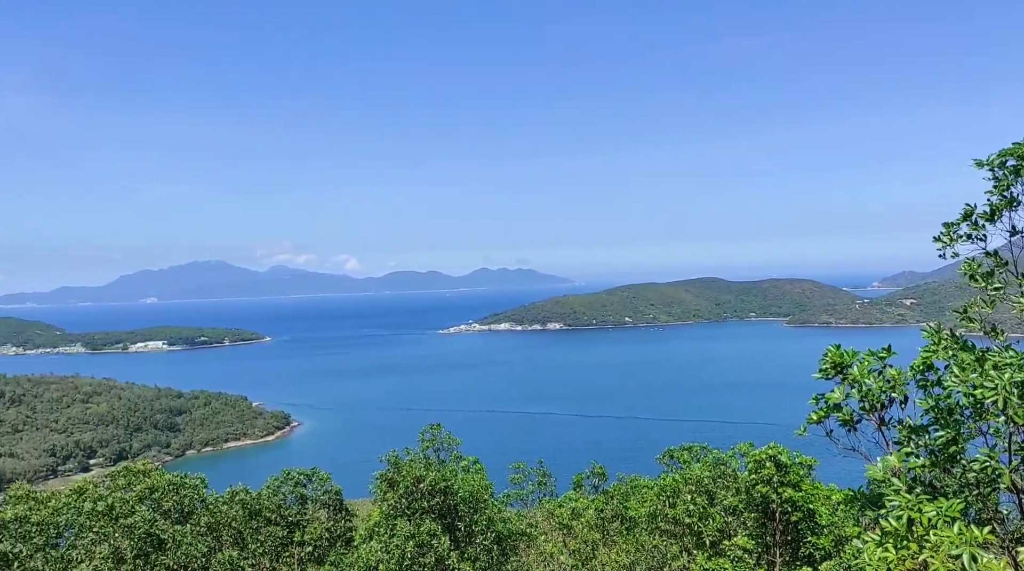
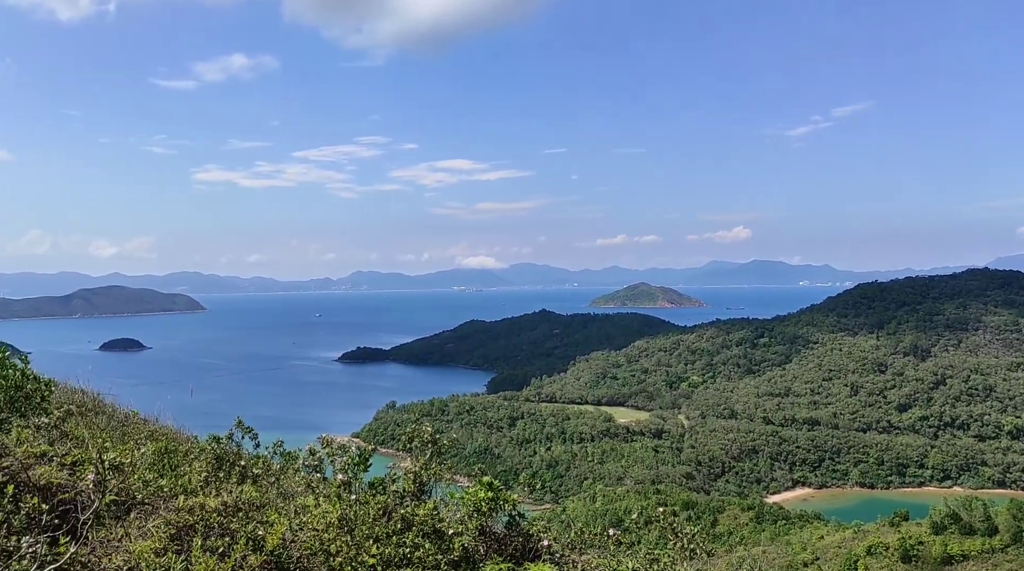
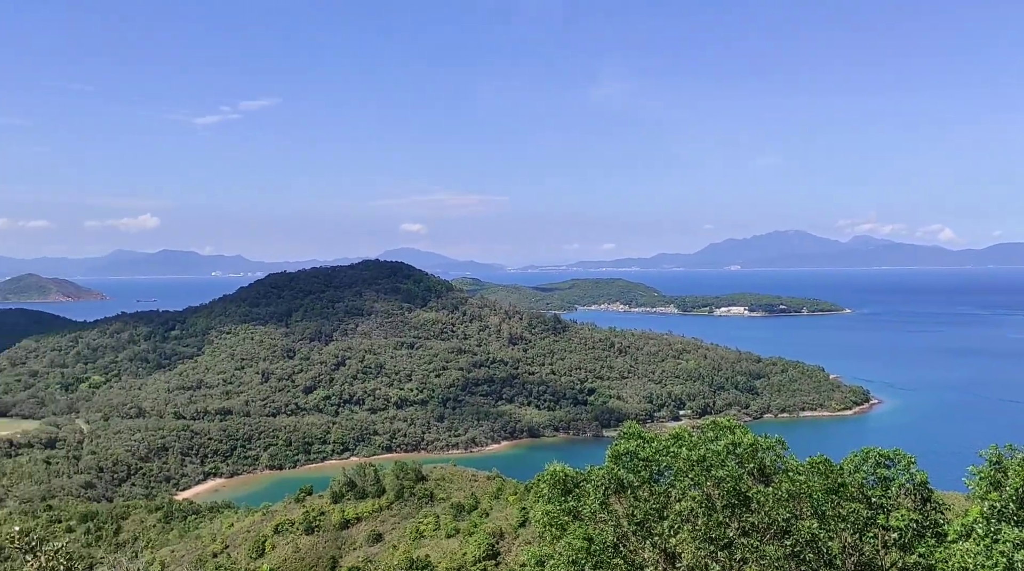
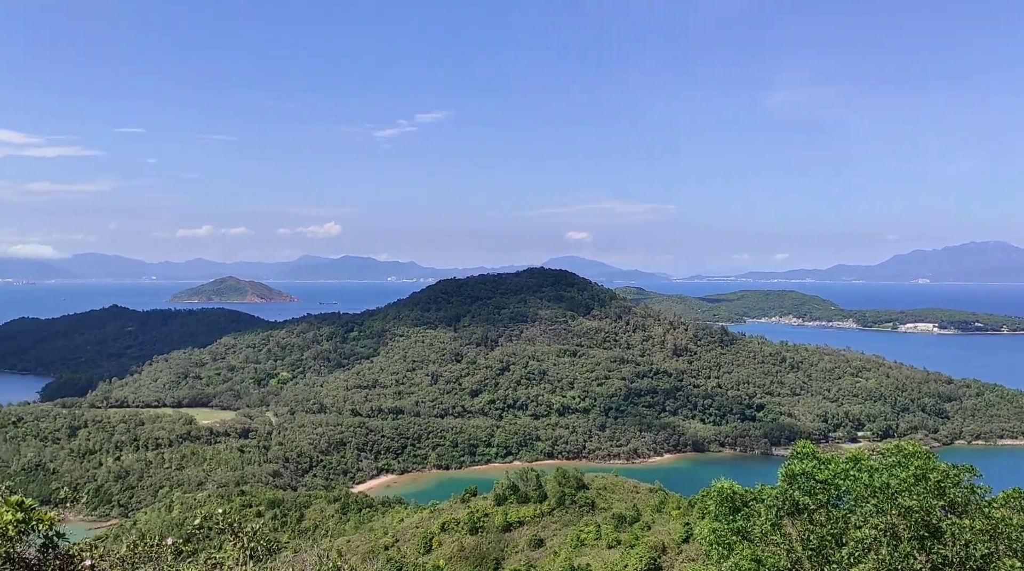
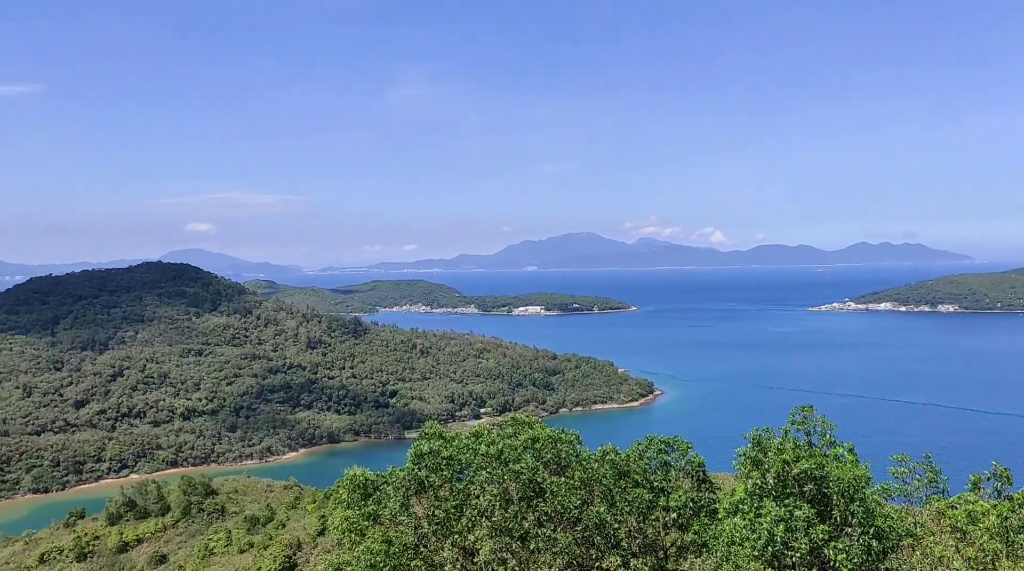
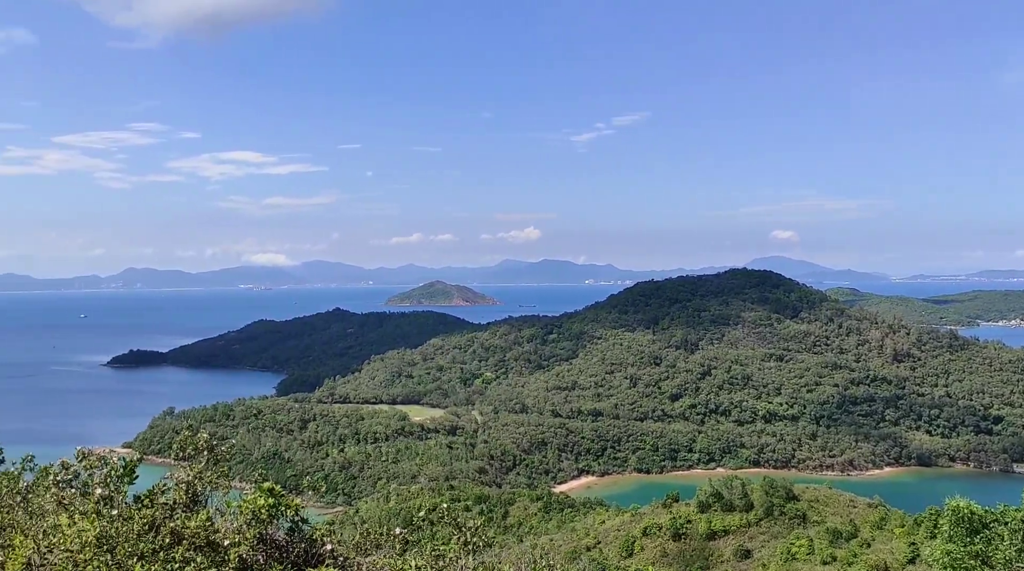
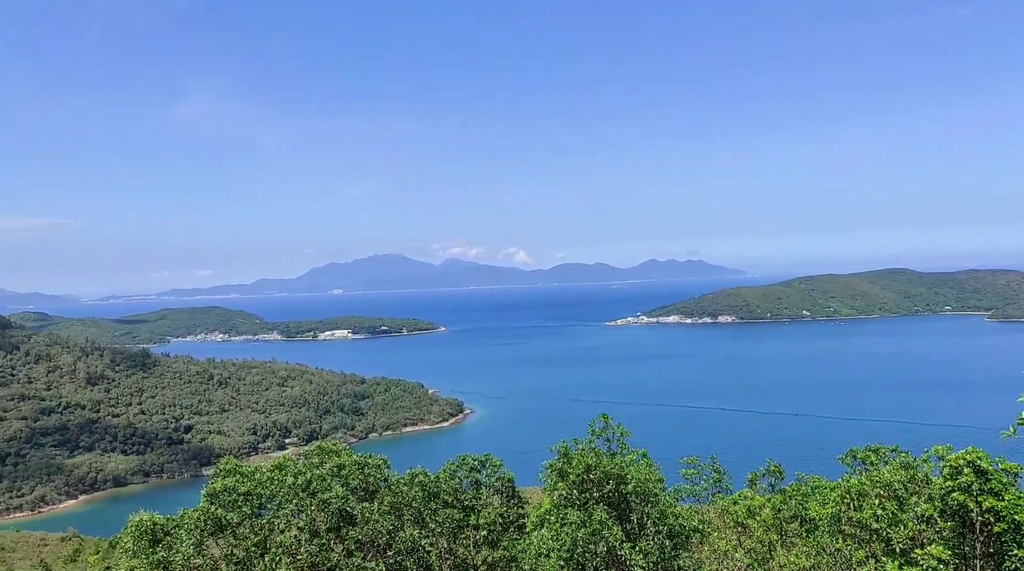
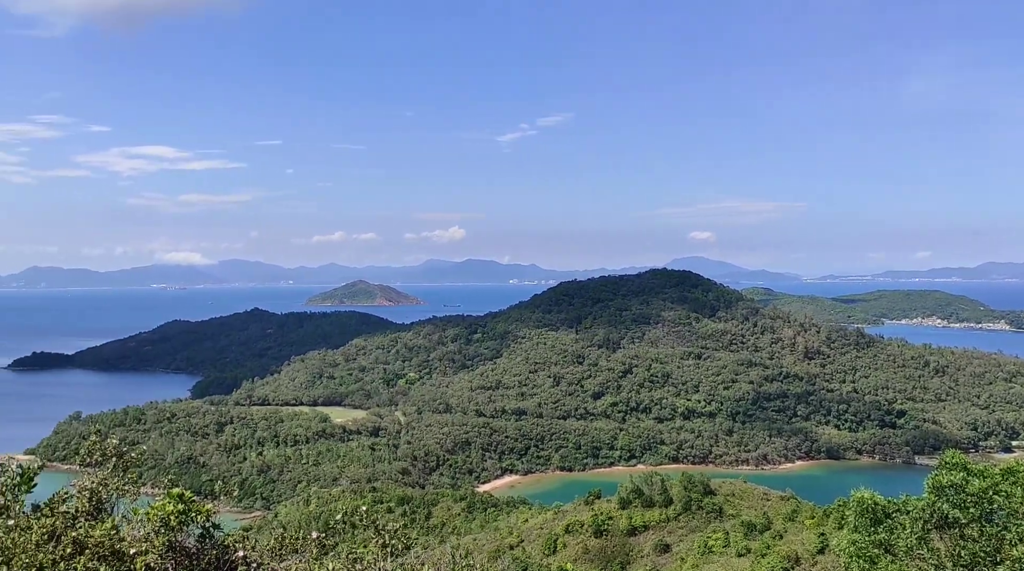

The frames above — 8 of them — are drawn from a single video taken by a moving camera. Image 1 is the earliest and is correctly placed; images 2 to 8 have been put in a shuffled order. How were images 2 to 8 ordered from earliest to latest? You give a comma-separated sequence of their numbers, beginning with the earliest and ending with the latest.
7, 5, 3, 4, 8, 6, 2
